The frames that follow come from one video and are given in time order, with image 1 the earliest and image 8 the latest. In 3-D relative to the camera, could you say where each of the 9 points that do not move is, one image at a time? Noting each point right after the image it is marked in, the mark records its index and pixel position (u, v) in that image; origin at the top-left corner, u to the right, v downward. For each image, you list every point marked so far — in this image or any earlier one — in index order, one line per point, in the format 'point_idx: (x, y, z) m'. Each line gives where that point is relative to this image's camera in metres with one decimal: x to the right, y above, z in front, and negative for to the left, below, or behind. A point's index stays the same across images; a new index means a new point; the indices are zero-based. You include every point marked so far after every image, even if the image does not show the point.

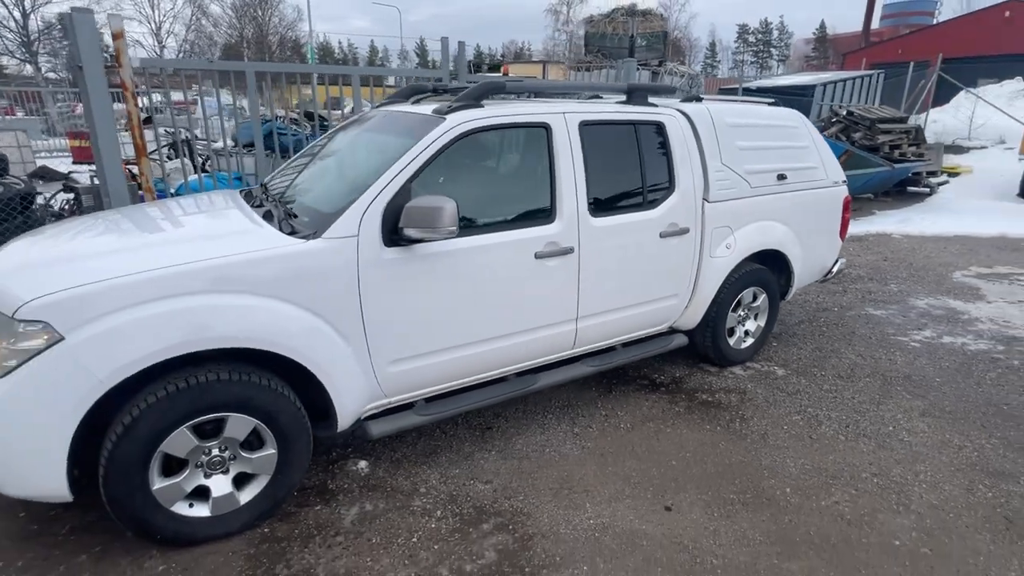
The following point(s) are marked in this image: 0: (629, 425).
0: (+0.8, -0.9, +3.6) m
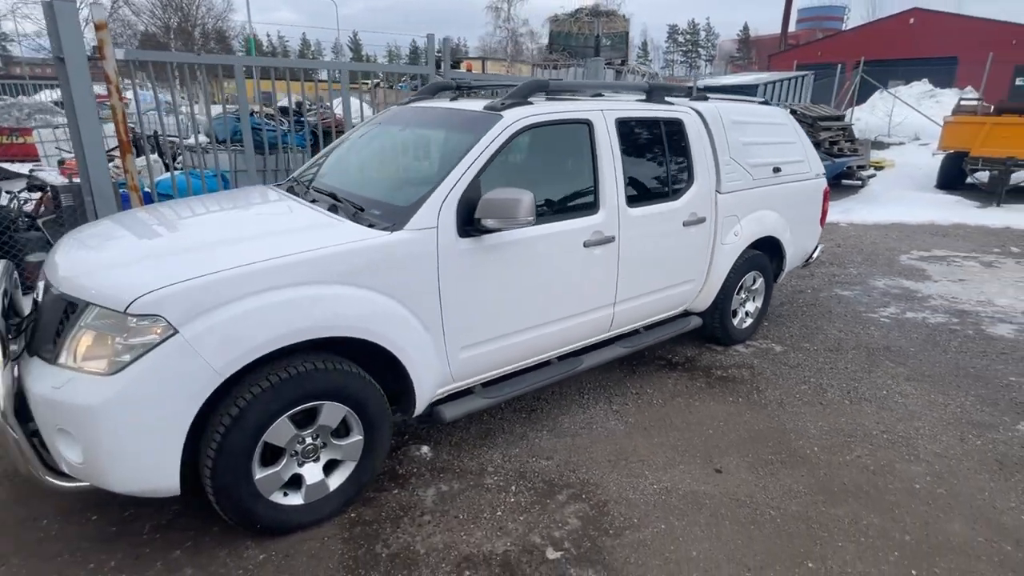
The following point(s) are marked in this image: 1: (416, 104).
0: (+1.0, -0.8, +3.9) m
1: (-0.7, +1.4, +4.1) m
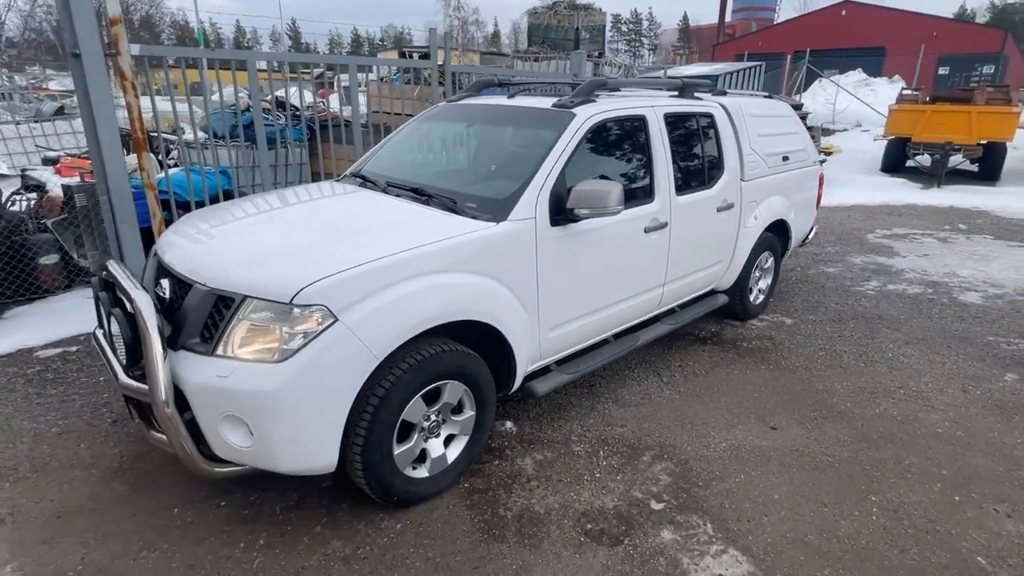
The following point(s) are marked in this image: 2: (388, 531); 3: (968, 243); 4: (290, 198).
0: (+1.5, -0.7, +4.3) m
1: (-0.4, +1.5, +4.3) m
2: (-0.6, -1.2, +2.7) m
3: (+6.9, +0.7, +8.4) m
4: (-1.5, +0.6, +3.7) m
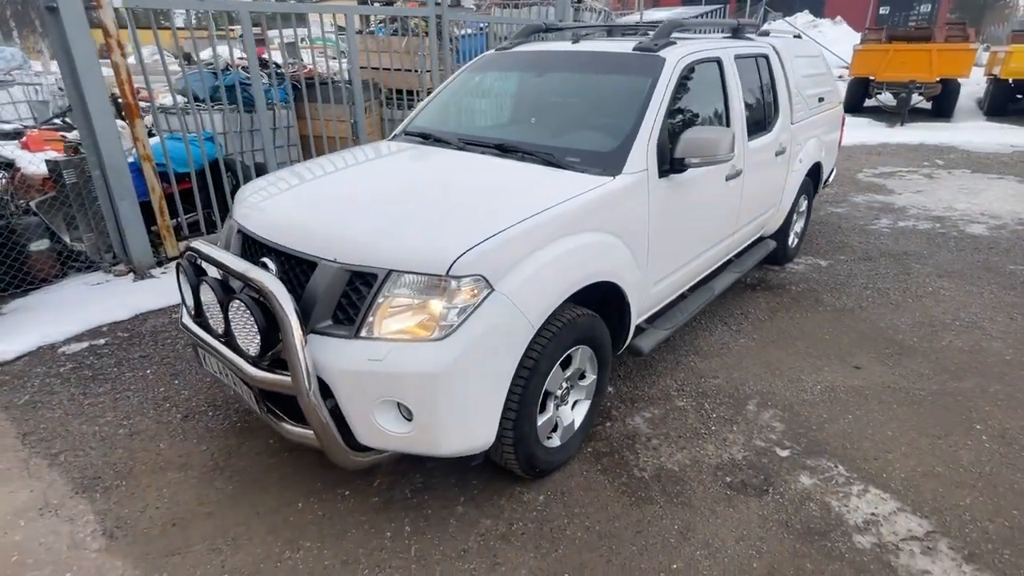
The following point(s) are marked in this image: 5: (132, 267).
0: (+2.0, -0.2, +4.3) m
1: (0.0, +1.8, +4.0) m
2: (+0.1, -1.0, +2.6) m
3: (+6.9, +1.7, +8.7) m
4: (-1.0, +0.8, +3.4) m
5: (-3.6, +0.2, +5.2) m
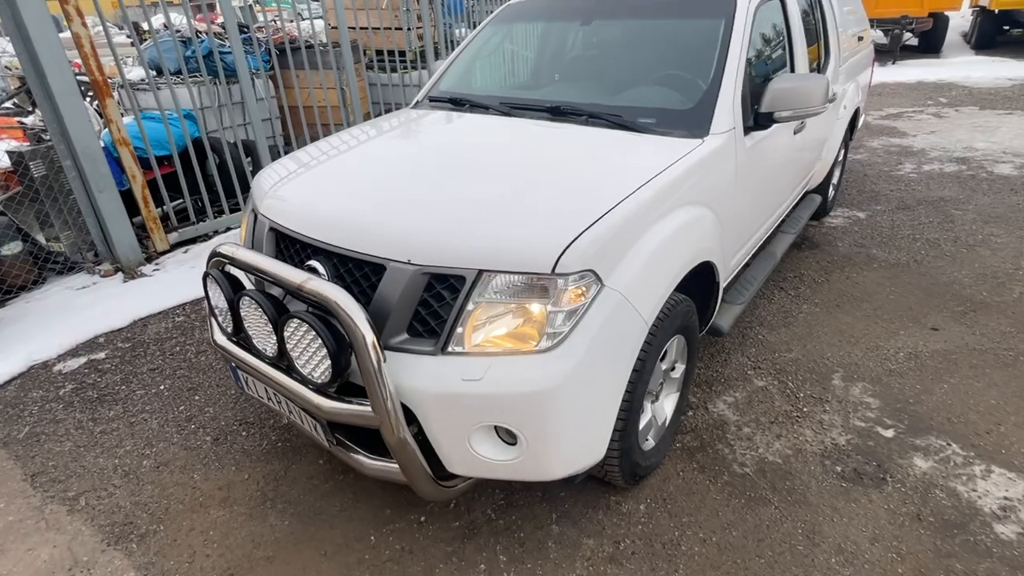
0: (+2.3, +0.1, +4.1) m
1: (+0.2, +1.9, +3.6) m
2: (+0.5, -1.0, +2.3) m
3: (+6.9, +2.6, +8.5) m
4: (-0.7, +0.8, +2.9) m
5: (-3.3, +0.2, +4.7) m
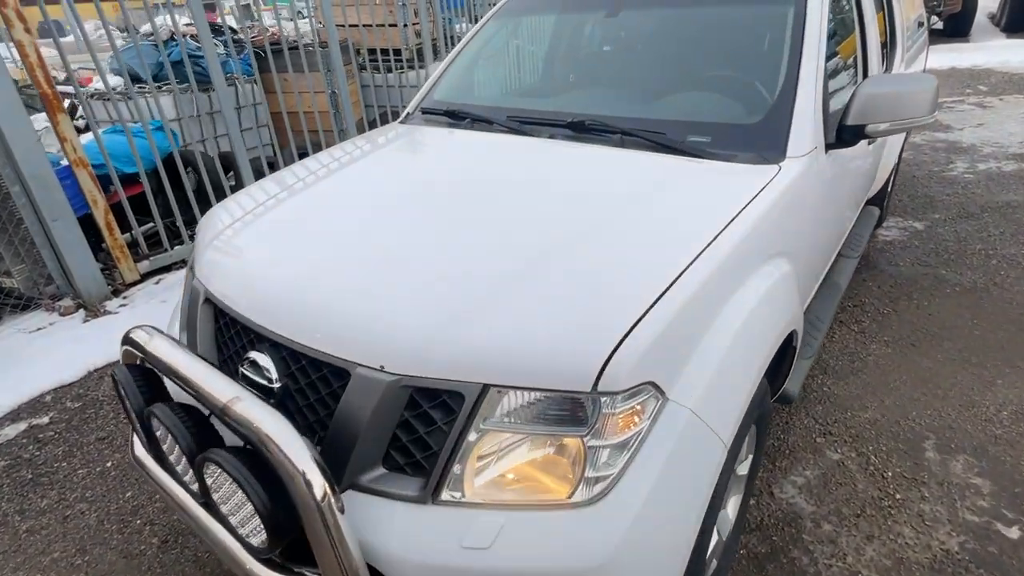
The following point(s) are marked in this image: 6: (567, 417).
0: (+2.4, -0.1, +3.5) m
1: (+0.3, +1.7, +3.0) m
2: (+0.6, -1.2, +1.8) m
3: (+7.0, +2.6, +7.8) m
4: (-0.6, +0.5, +2.4) m
5: (-3.2, -0.1, +4.2) m
6: (+0.1, -0.3, +1.2) m
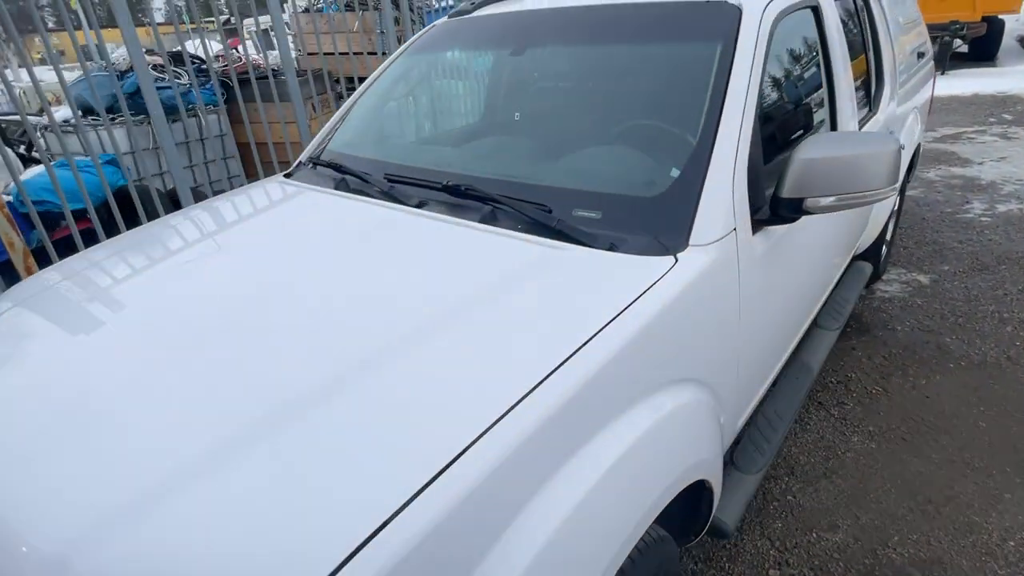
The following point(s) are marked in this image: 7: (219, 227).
0: (+1.9, -0.5, +2.9) m
1: (-0.1, +1.3, +2.6) m
2: (+0.1, -1.5, +1.3) m
3: (+6.8, +2.0, +7.2) m
4: (-1.1, +0.2, +2.0) m
5: (-3.6, -0.5, +3.9) m
6: (-0.4, -0.6, +0.8) m
7: (-1.1, +0.2, +2.0) m
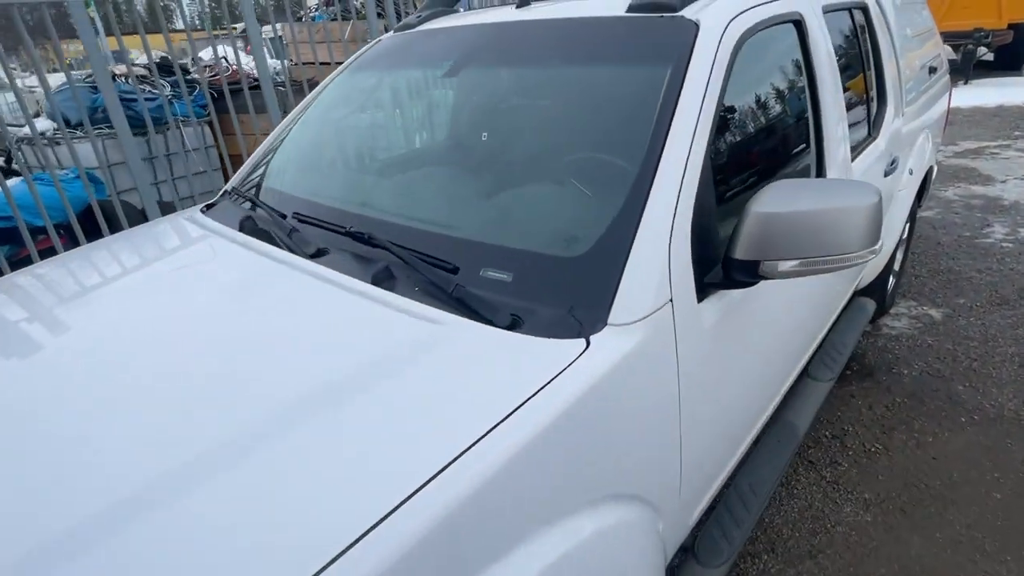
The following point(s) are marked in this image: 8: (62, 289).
0: (+1.7, -0.7, +2.6) m
1: (-0.3, +1.1, +2.3) m
2: (-0.2, -1.7, +1.0) m
3: (+6.7, +1.7, +6.7) m
4: (-1.3, +0.1, +1.7) m
5: (-3.8, -0.6, +3.7) m
6: (-0.7, -0.7, +0.5) m
7: (-1.3, +0.1, +1.8) m
8: (-1.4, 0.0, +1.7) m
